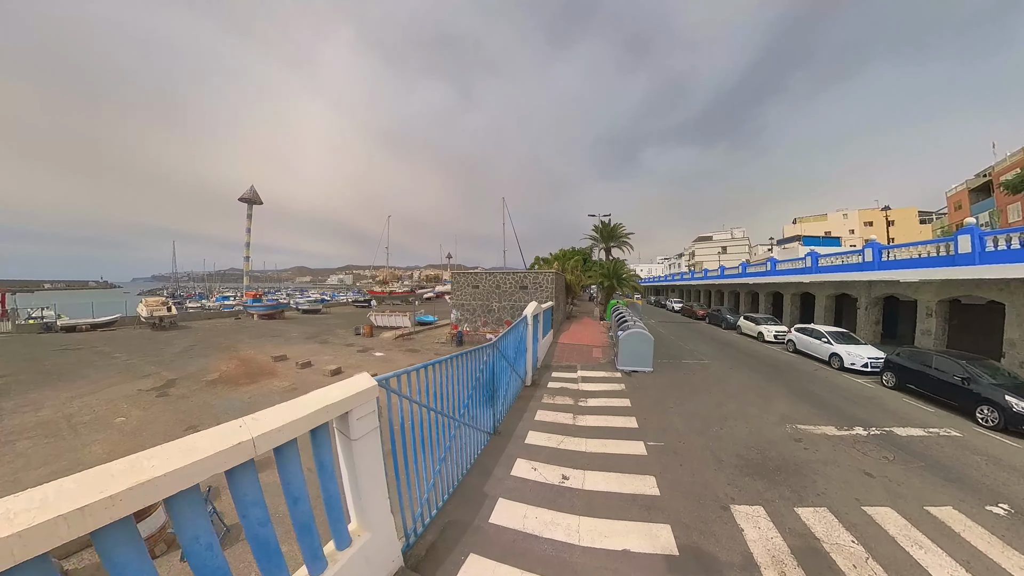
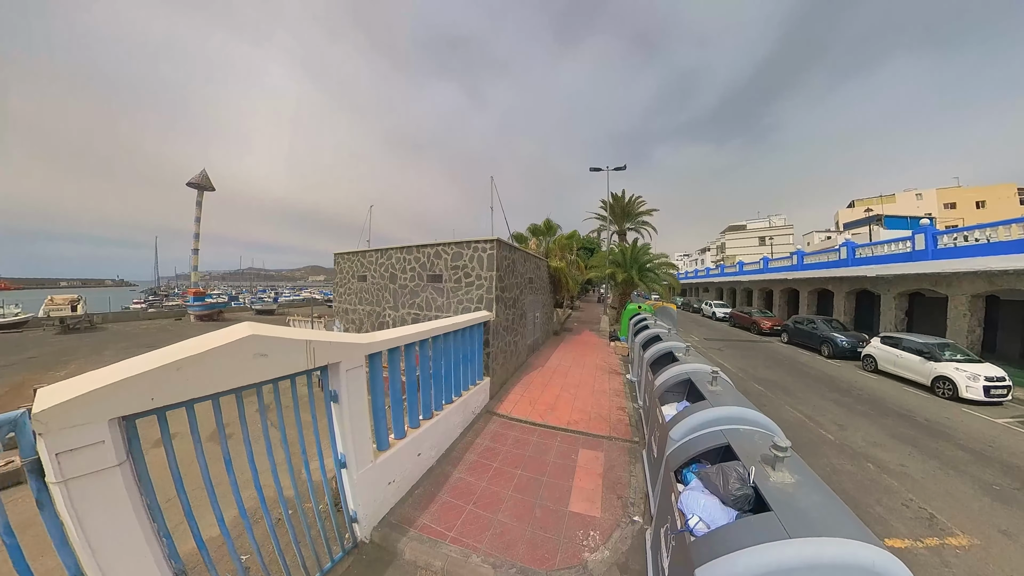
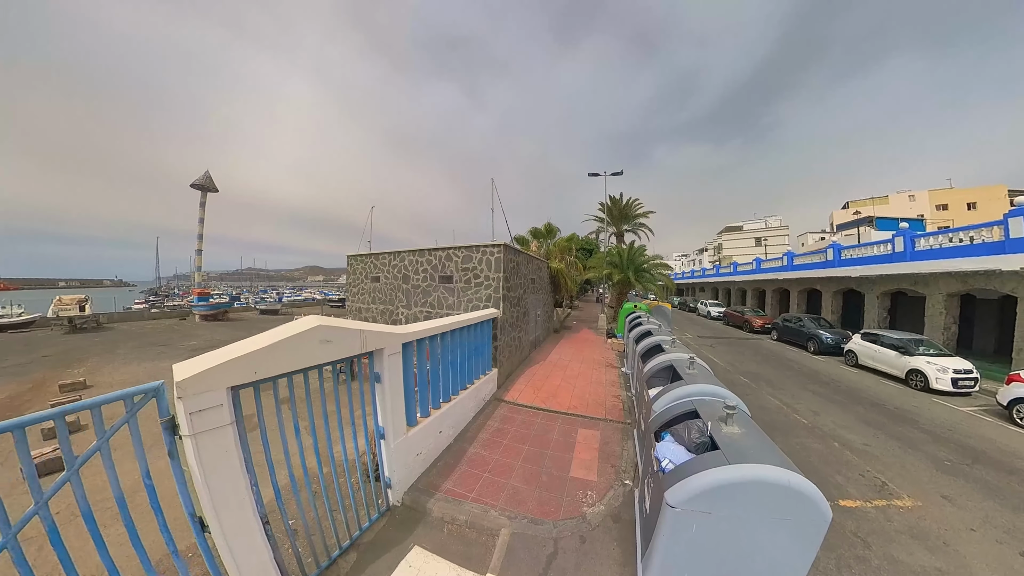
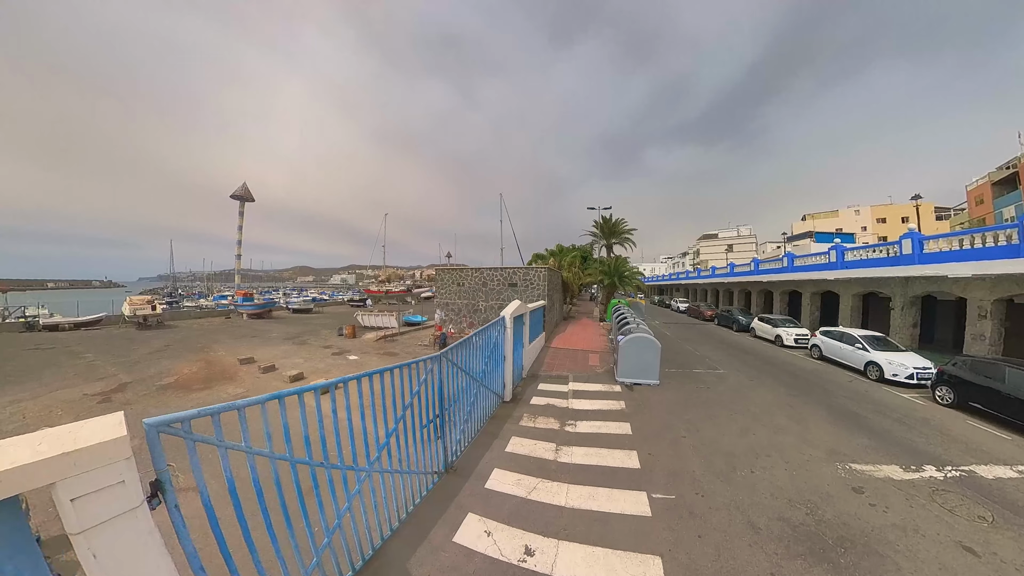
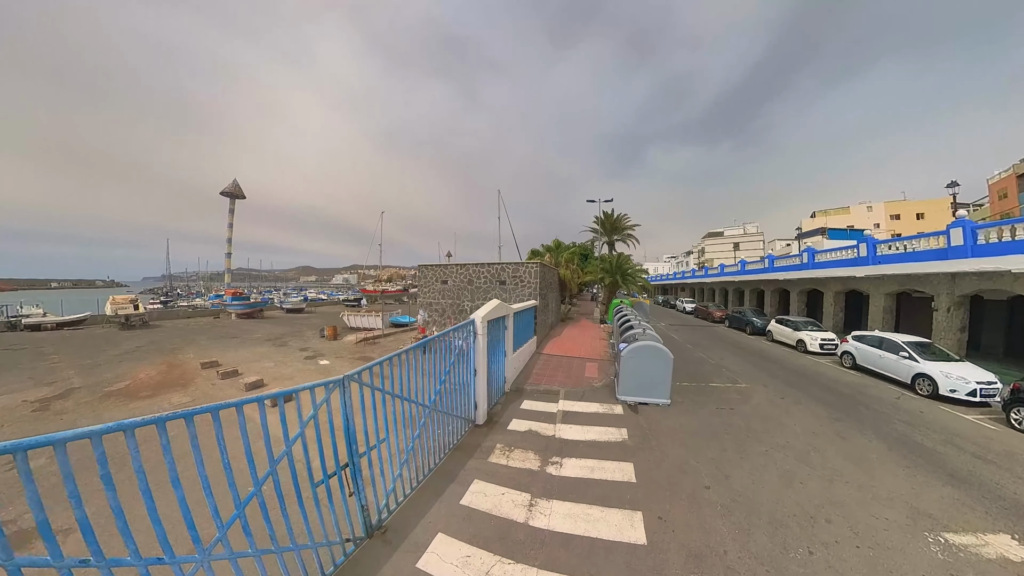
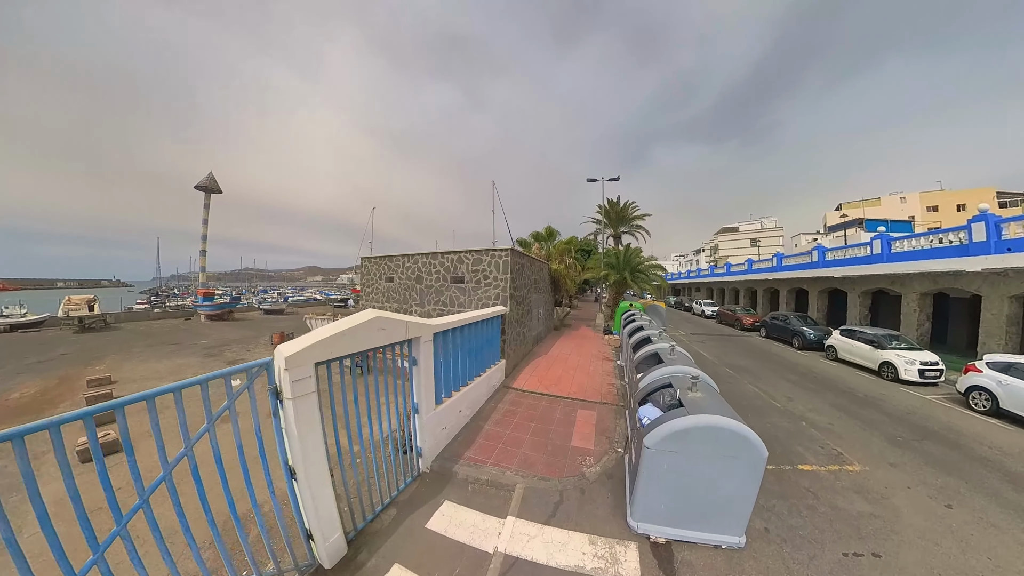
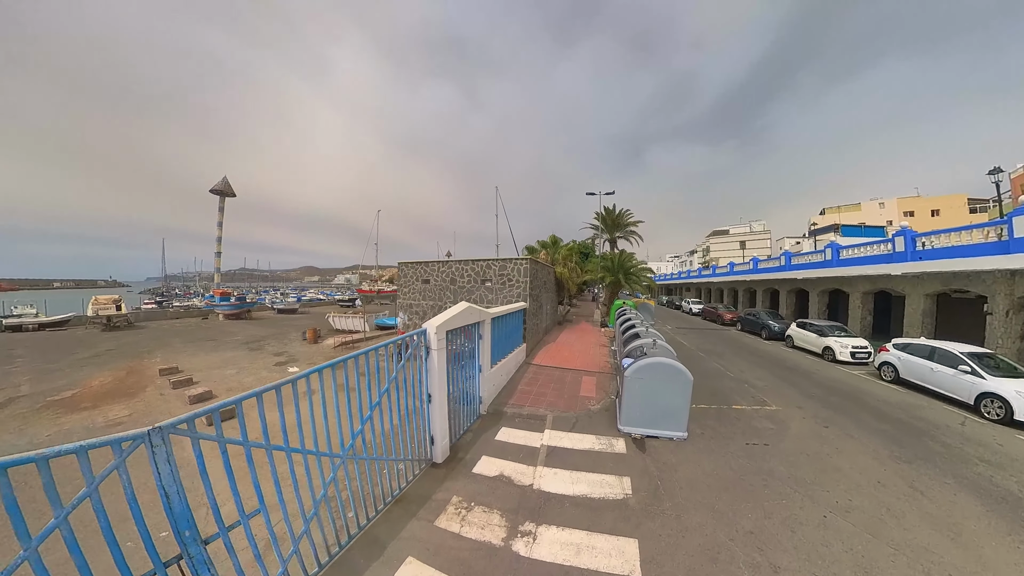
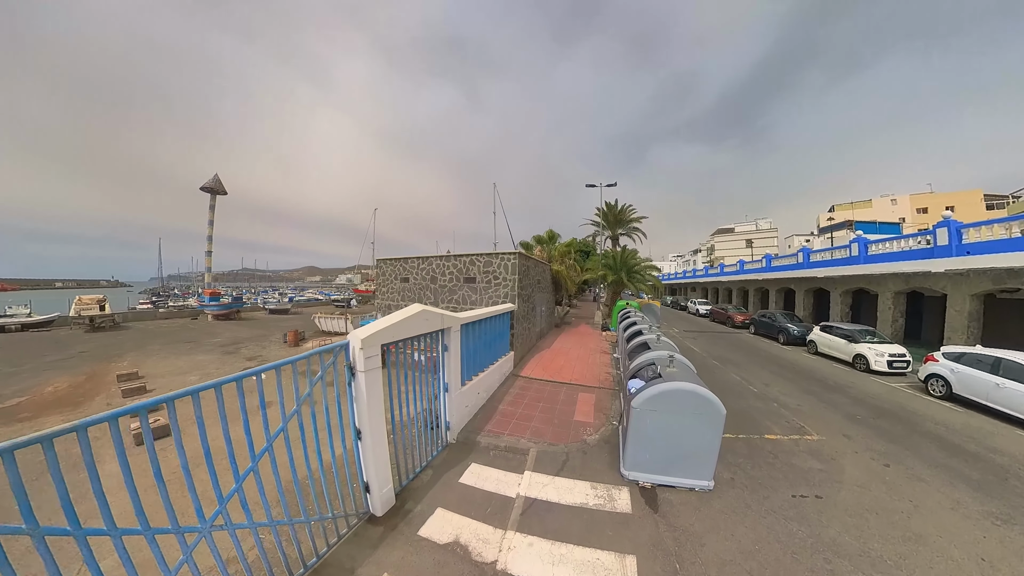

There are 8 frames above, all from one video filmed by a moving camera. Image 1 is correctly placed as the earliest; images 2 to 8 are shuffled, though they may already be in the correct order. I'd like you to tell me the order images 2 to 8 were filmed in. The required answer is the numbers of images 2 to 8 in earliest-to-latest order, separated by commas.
4, 5, 7, 8, 6, 3, 2
